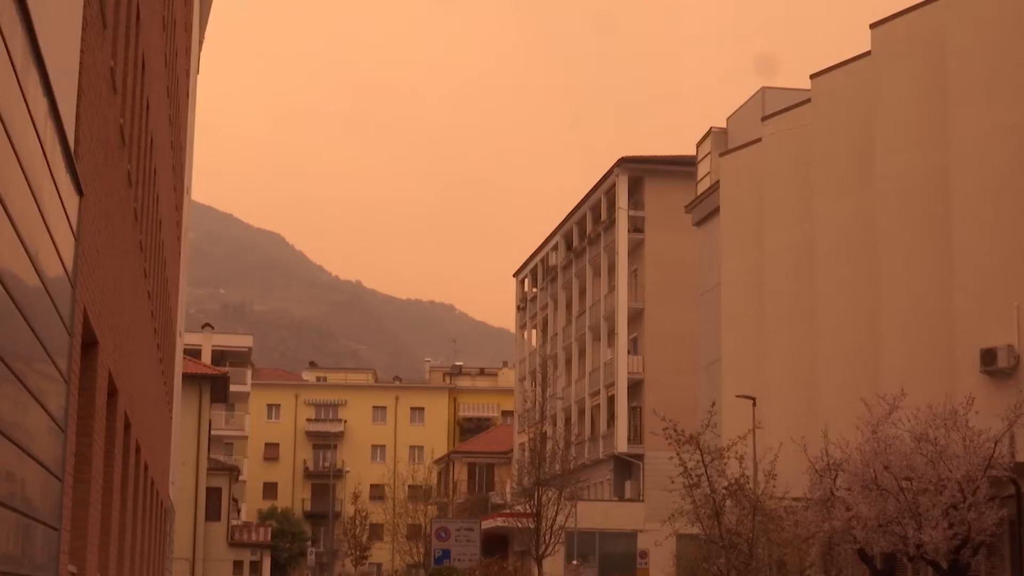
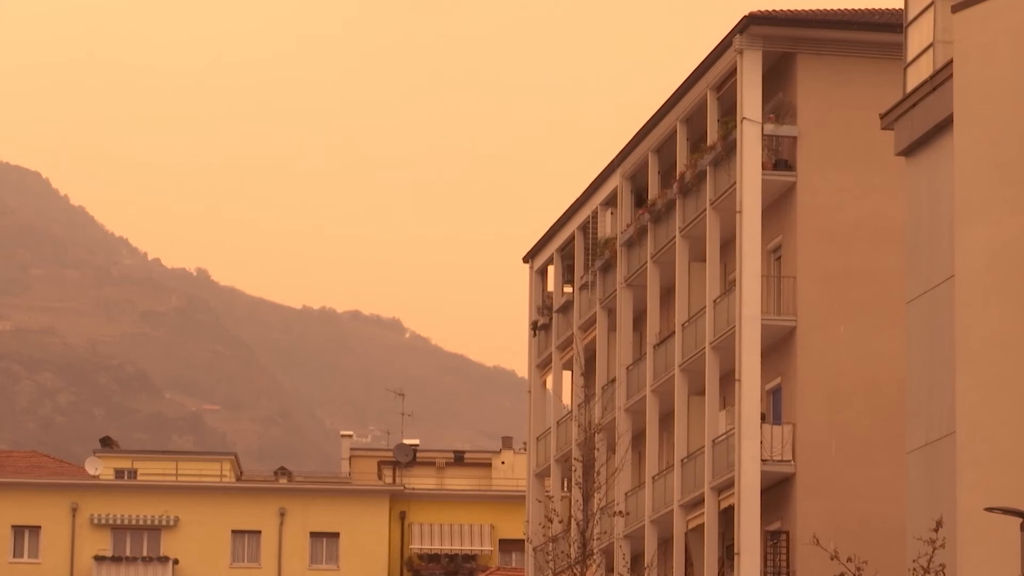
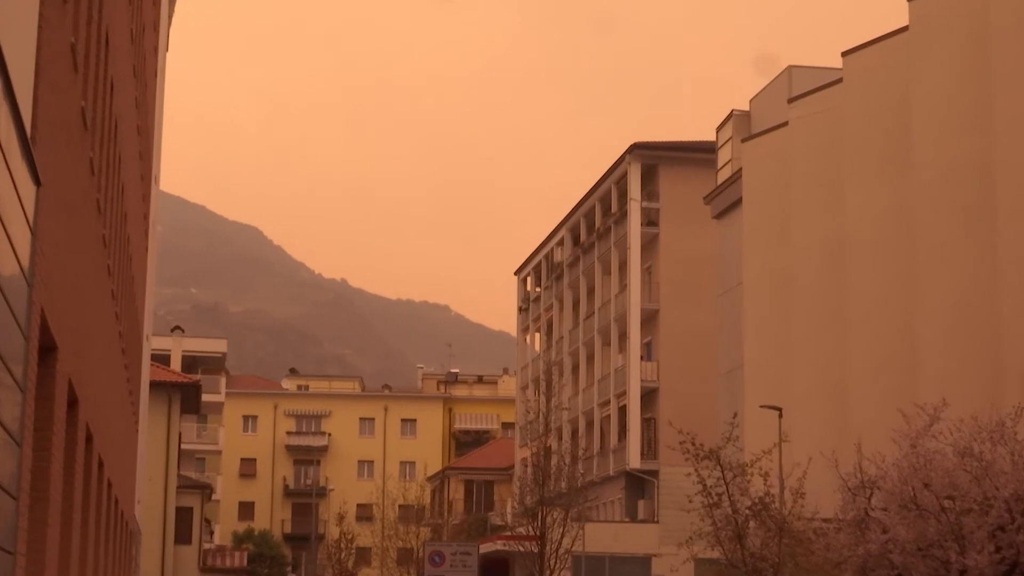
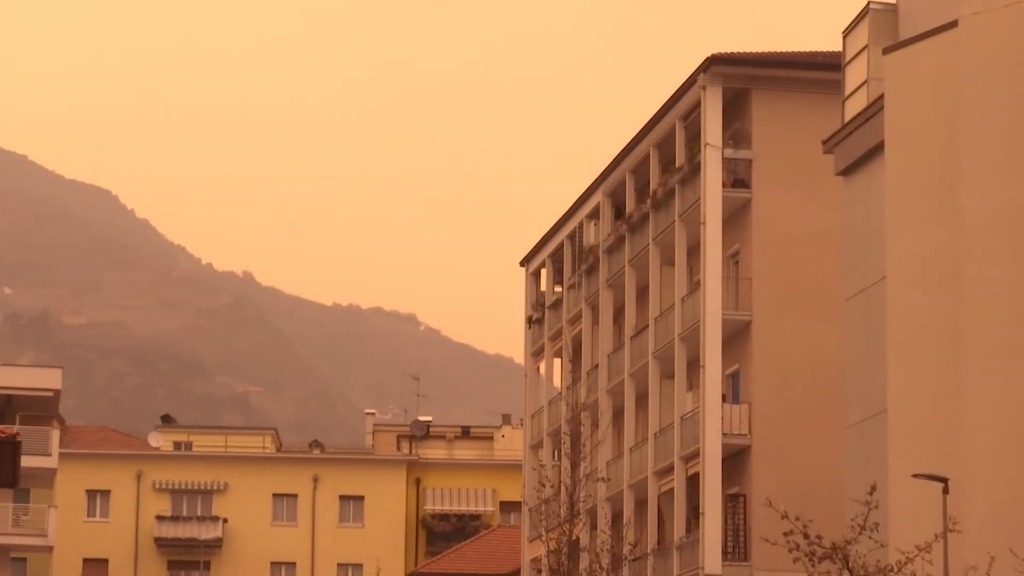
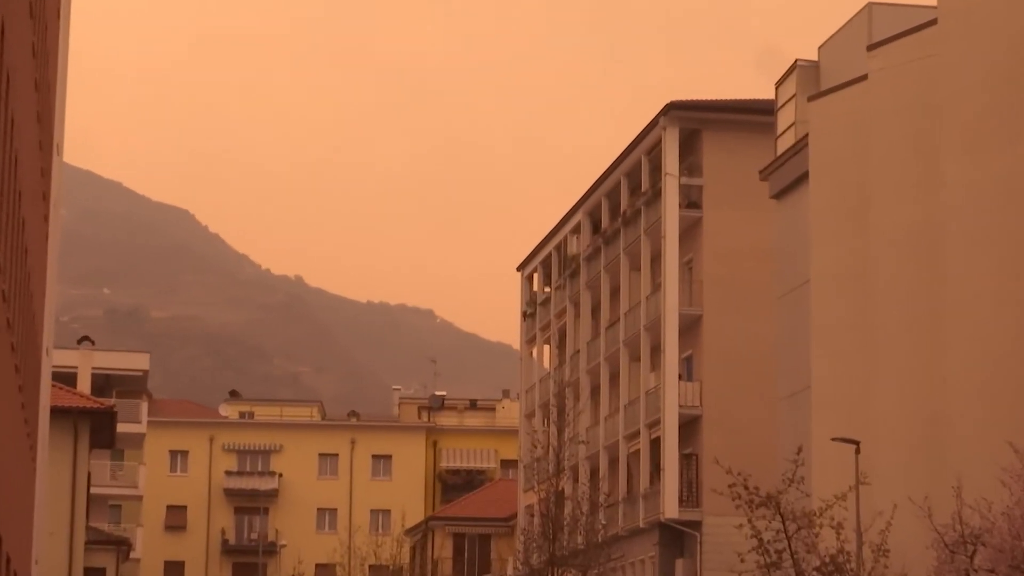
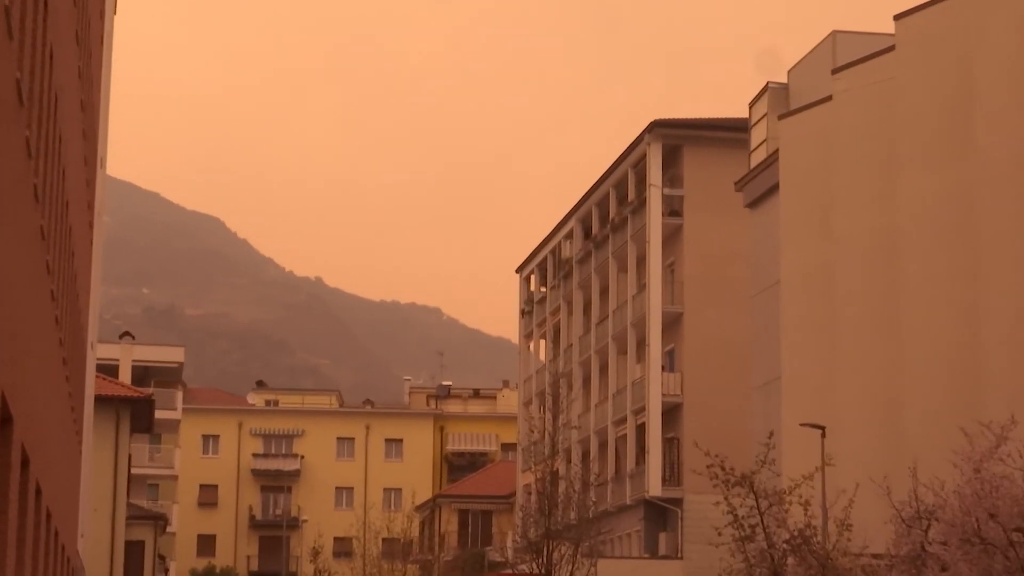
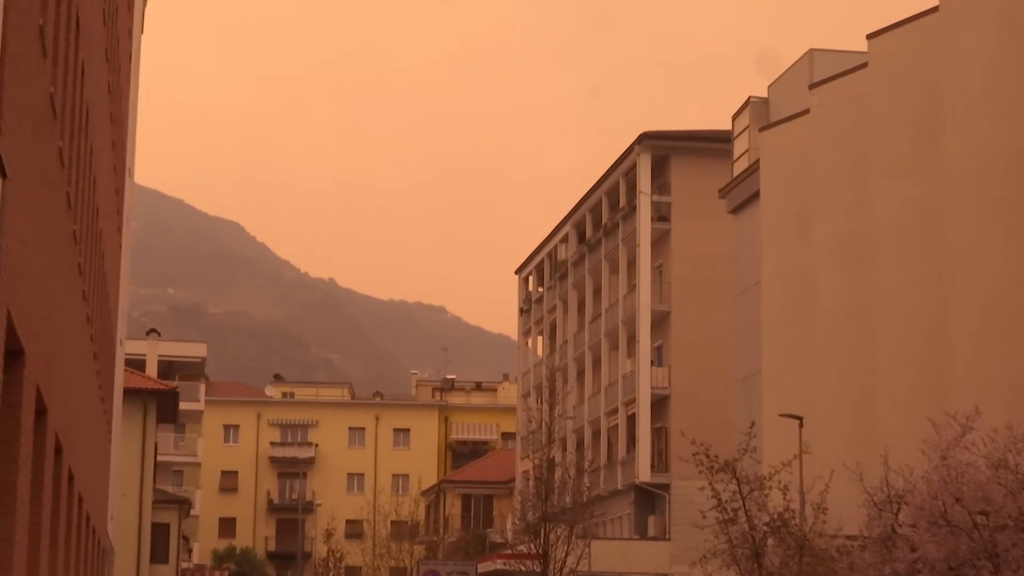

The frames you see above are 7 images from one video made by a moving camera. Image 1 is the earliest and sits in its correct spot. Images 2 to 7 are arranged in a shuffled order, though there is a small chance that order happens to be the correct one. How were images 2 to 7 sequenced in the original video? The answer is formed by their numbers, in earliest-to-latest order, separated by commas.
3, 7, 6, 5, 4, 2
